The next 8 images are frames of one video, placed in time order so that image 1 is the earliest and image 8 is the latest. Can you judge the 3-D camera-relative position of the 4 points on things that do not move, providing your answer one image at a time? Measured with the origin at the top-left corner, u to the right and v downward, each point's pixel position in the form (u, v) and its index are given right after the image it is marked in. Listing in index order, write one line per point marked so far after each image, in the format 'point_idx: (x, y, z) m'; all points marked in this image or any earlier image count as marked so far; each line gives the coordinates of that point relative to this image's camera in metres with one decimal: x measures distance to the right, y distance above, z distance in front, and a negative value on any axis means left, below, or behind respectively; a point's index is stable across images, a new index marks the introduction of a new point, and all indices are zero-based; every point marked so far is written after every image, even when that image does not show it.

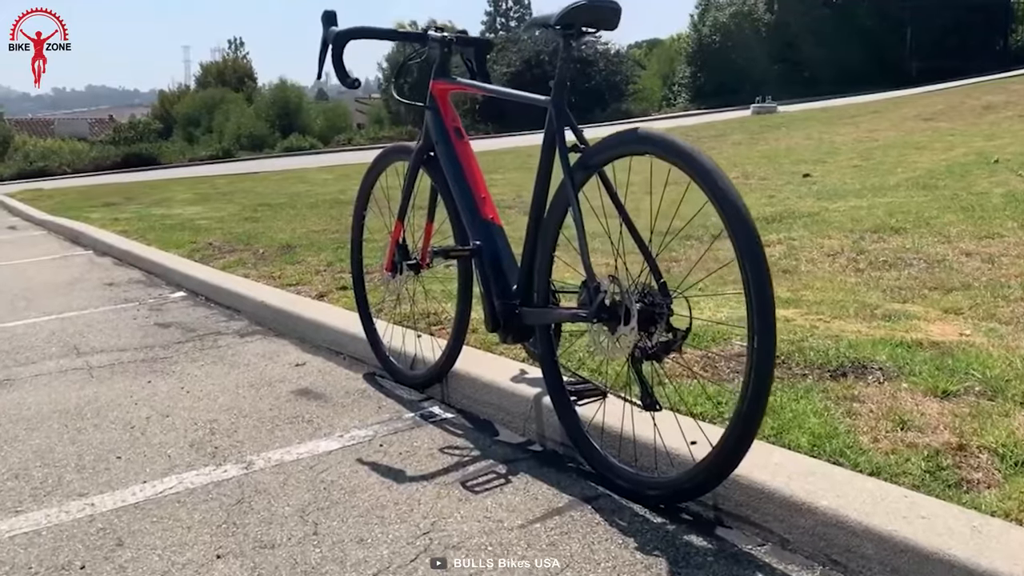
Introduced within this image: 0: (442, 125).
0: (-0.3, +0.7, +3.7) m
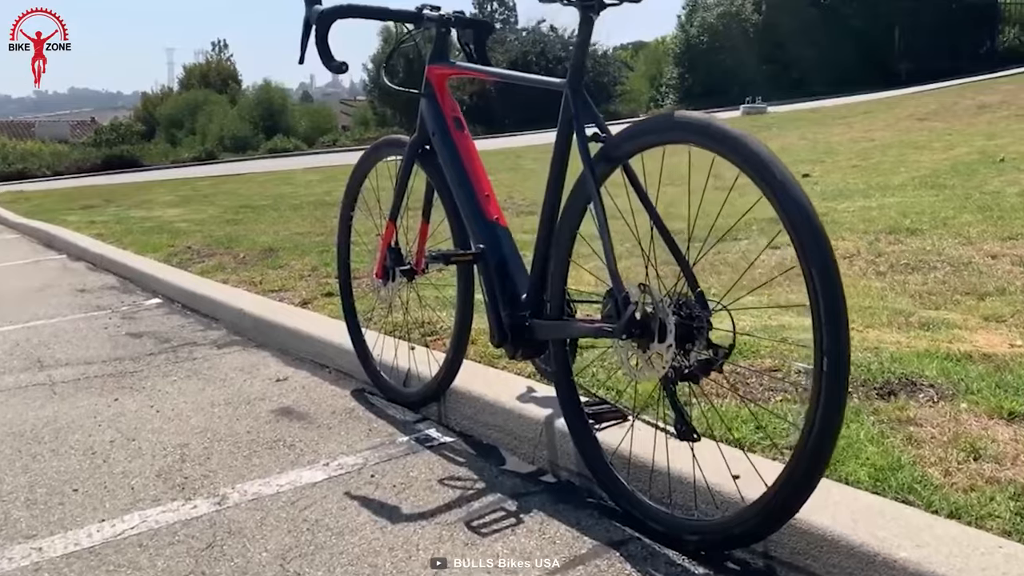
0: (-0.3, +0.6, +3.3) m
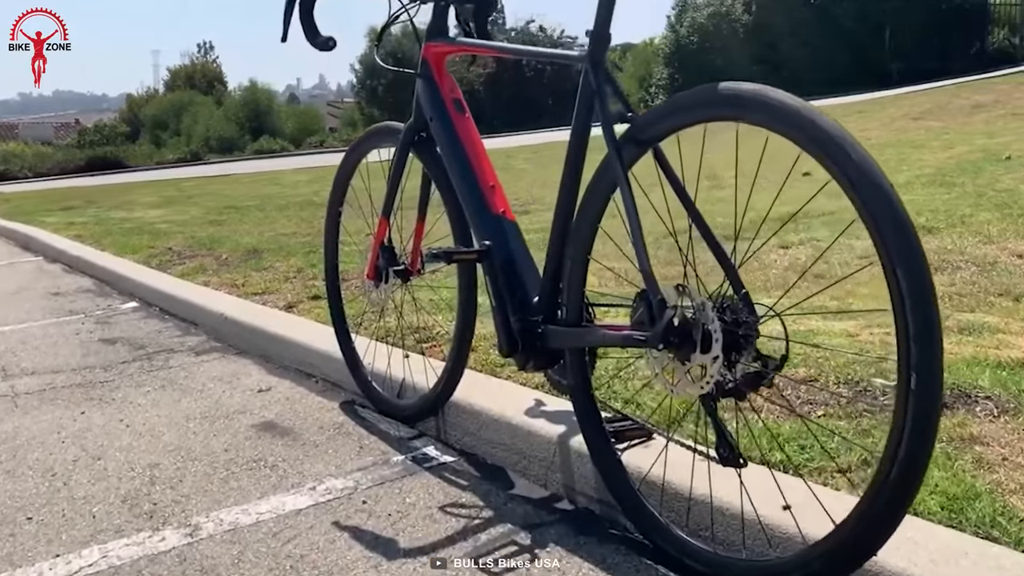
0: (-0.2, +0.6, +3.0) m
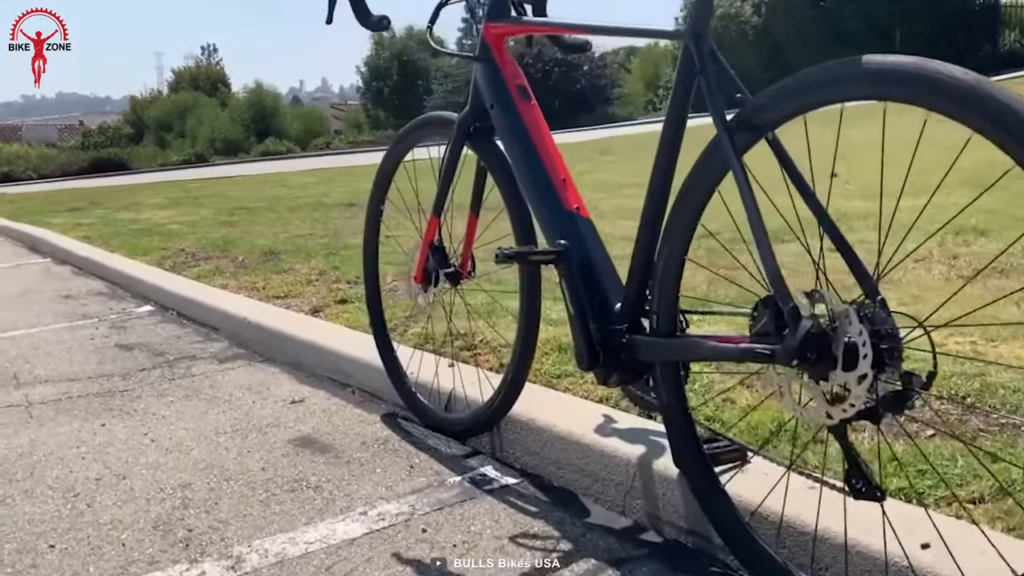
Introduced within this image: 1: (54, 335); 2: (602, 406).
0: (0.0, +0.6, +2.7) m
1: (-2.9, -0.3, +5.7) m
2: (+0.3, -0.4, +2.8) m
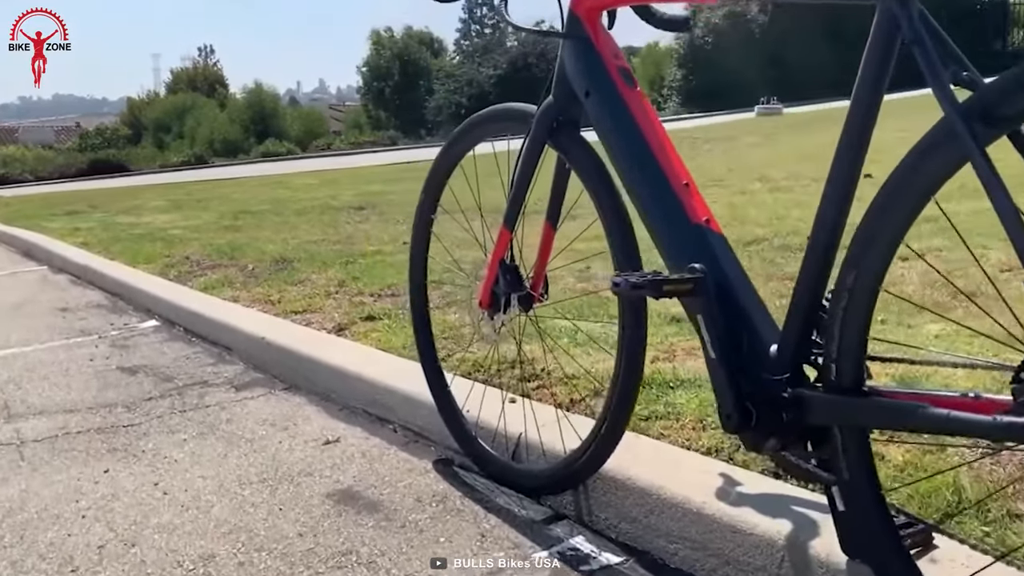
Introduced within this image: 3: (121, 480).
0: (+0.2, +0.5, +2.2) m
1: (-2.6, -0.4, +5.2) m
2: (+0.5, -0.4, +2.3) m
3: (-1.3, -0.6, +3.0) m
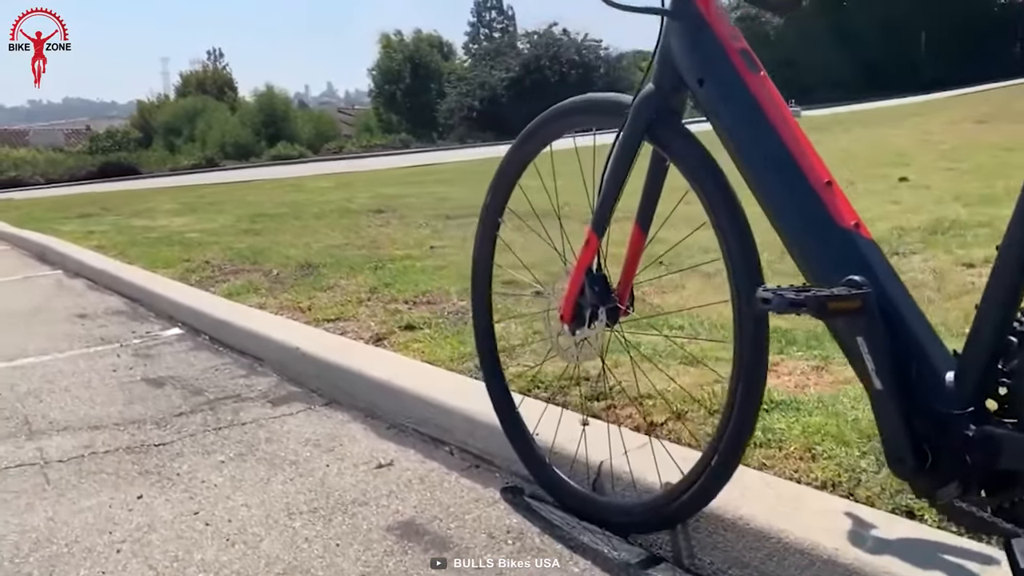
0: (+0.4, +0.5, +1.9) m
1: (-2.4, -0.4, +4.9) m
2: (+0.7, -0.5, +2.1) m
3: (-1.1, -0.7, +2.8) m
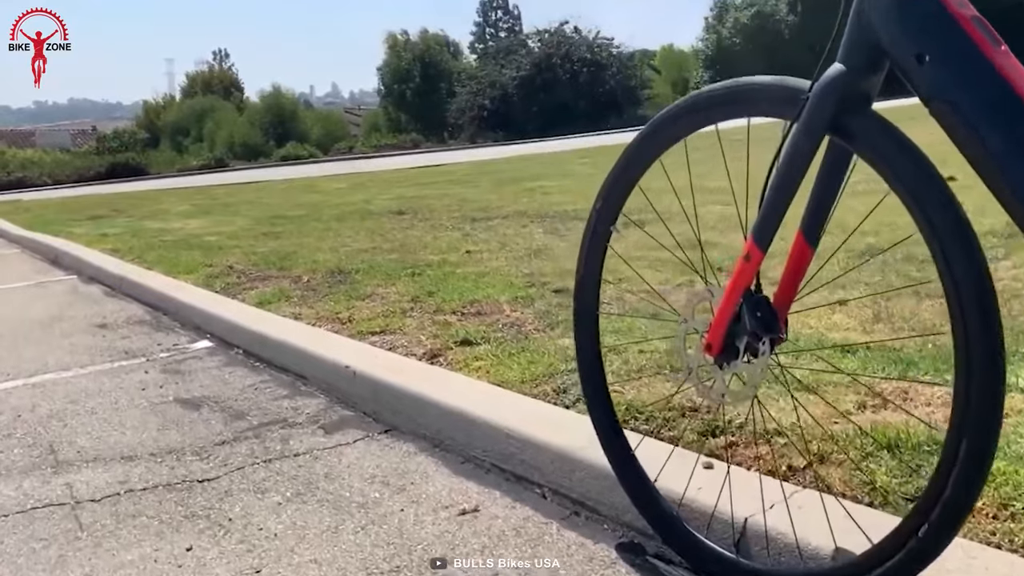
0: (+0.7, +0.4, +1.6) m
1: (-2.1, -0.5, +4.6) m
2: (+1.0, -0.5, +1.7) m
3: (-0.8, -0.7, +2.4) m
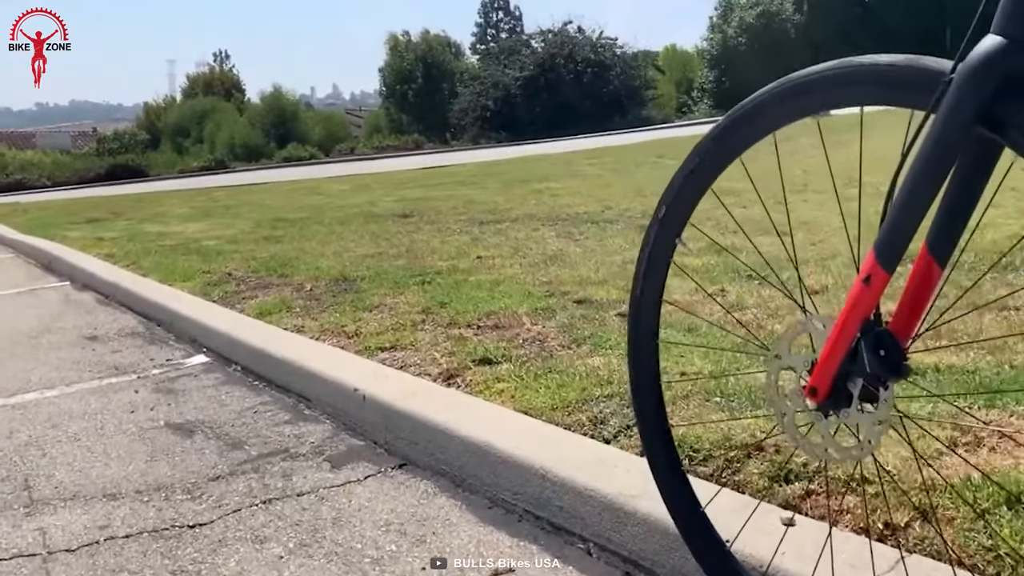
0: (+0.8, +0.4, +1.2) m
1: (-2.0, -0.5, +4.2) m
2: (+1.1, -0.6, +1.3) m
3: (-0.7, -0.8, +2.0) m
